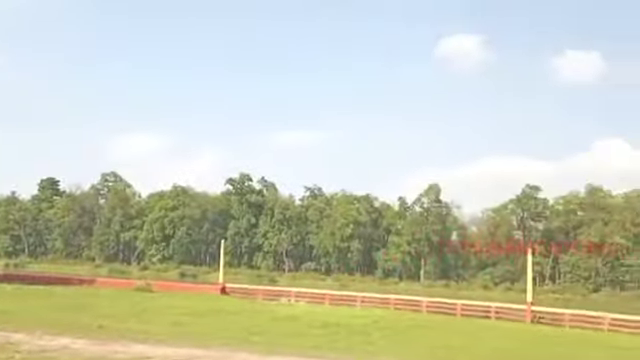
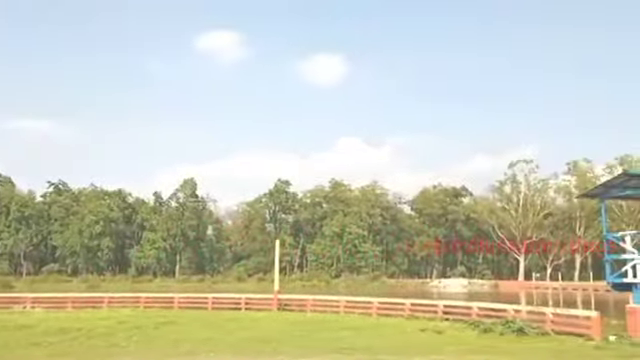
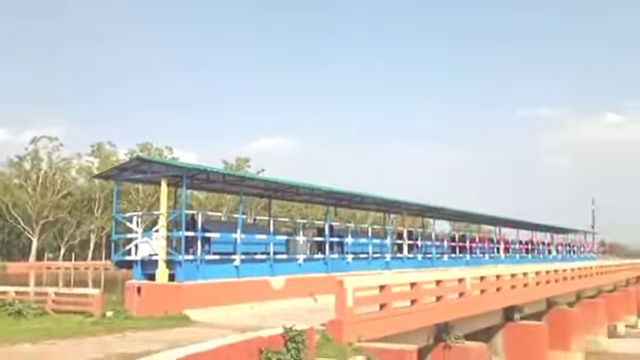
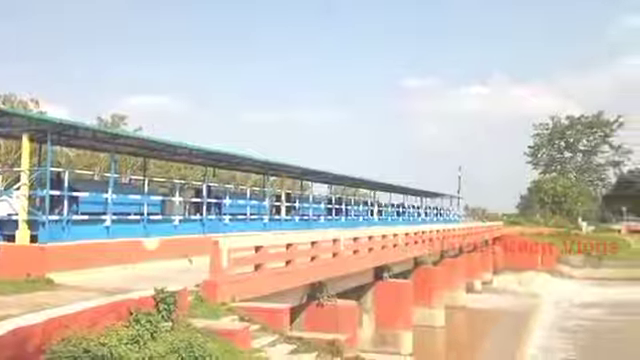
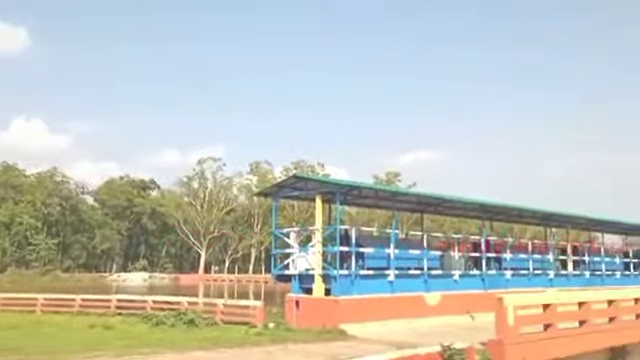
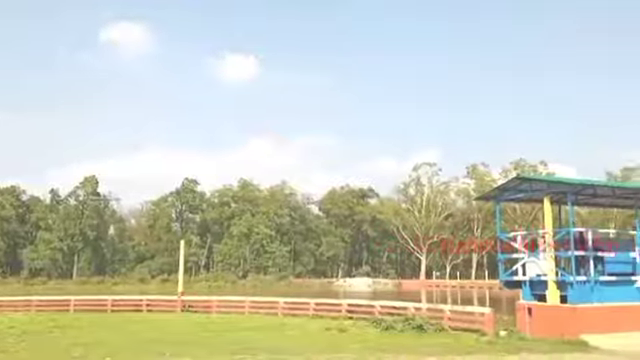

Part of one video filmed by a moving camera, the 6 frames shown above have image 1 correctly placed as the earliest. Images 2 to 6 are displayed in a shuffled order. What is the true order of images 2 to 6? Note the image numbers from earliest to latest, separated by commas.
2, 6, 5, 3, 4
